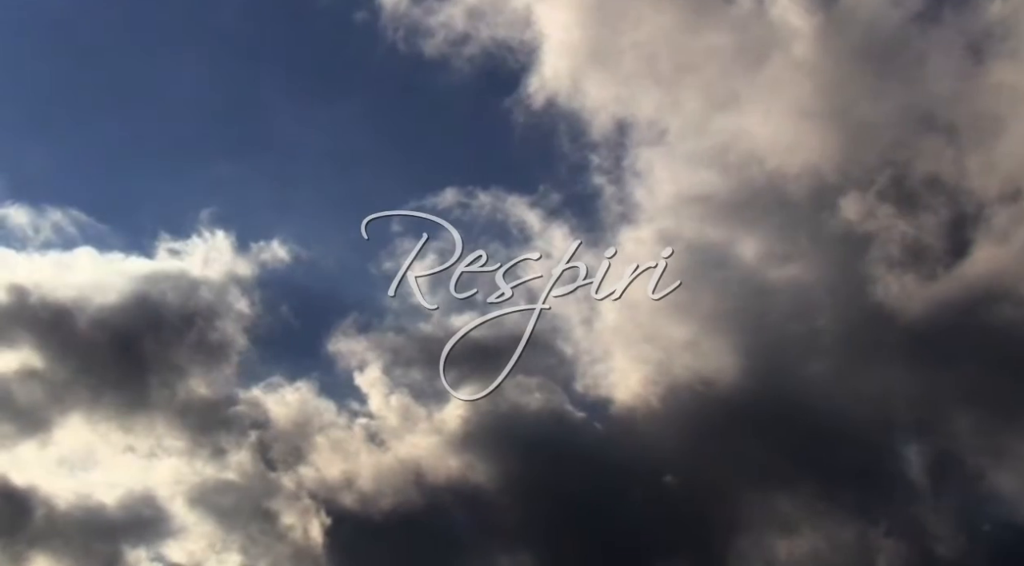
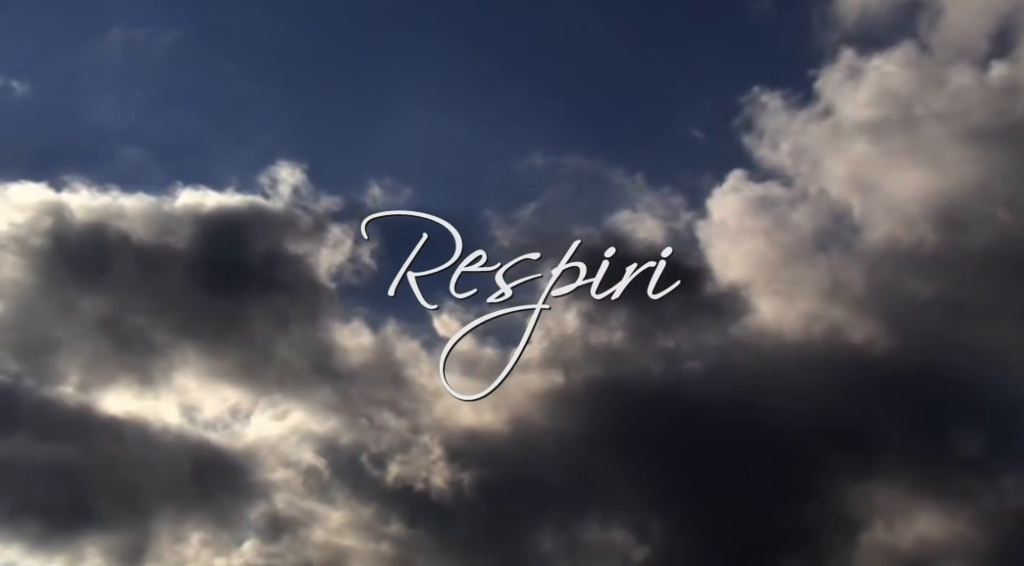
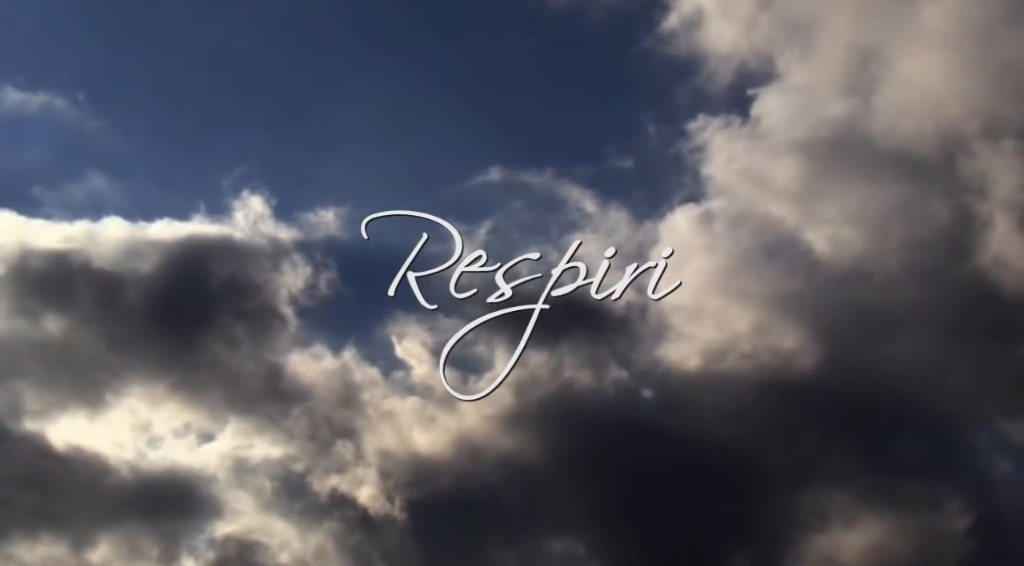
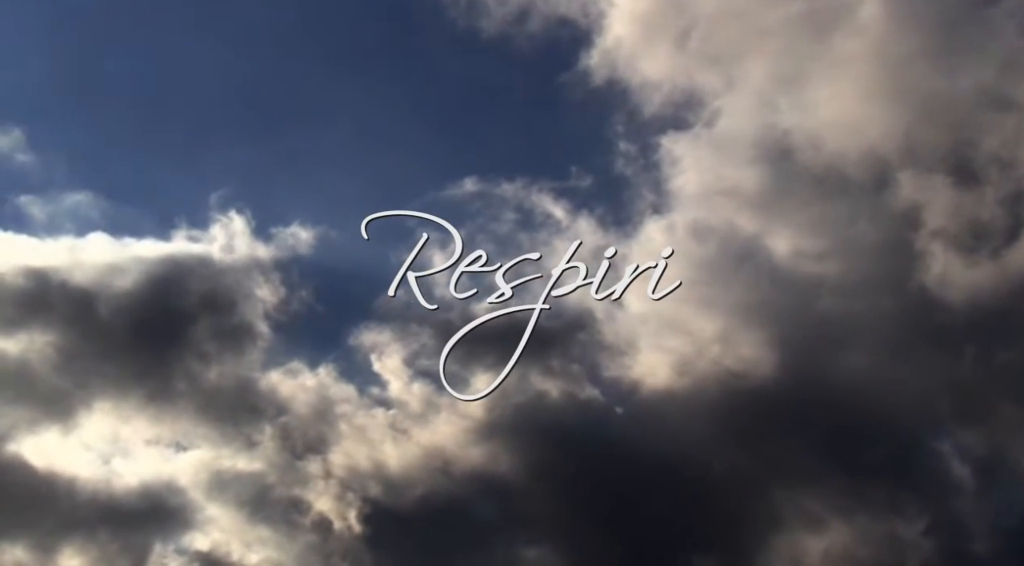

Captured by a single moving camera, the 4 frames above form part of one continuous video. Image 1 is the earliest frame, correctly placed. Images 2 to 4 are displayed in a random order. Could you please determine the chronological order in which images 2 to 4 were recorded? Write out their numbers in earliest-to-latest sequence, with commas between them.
4, 3, 2
